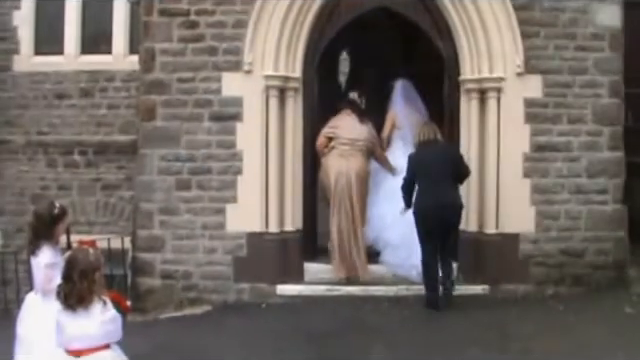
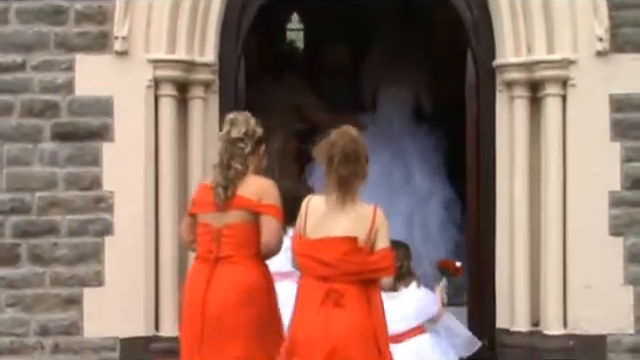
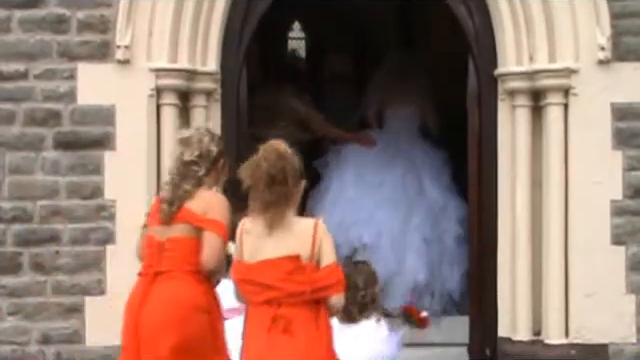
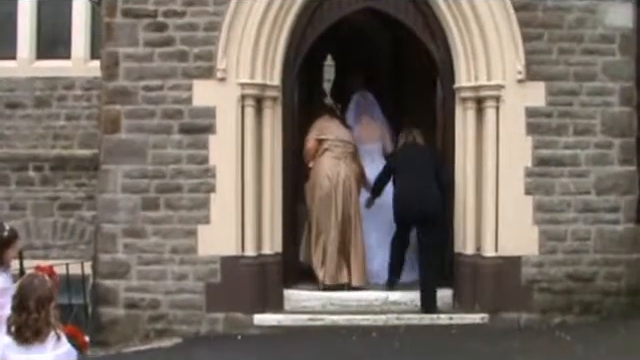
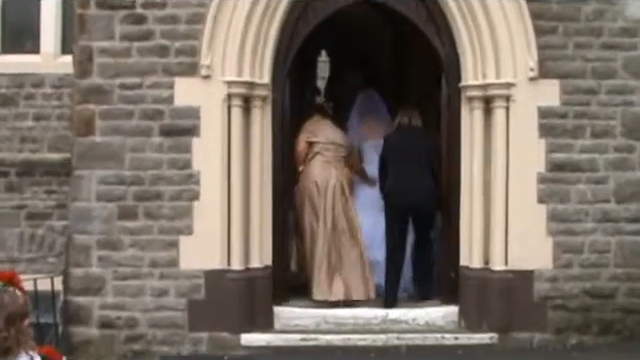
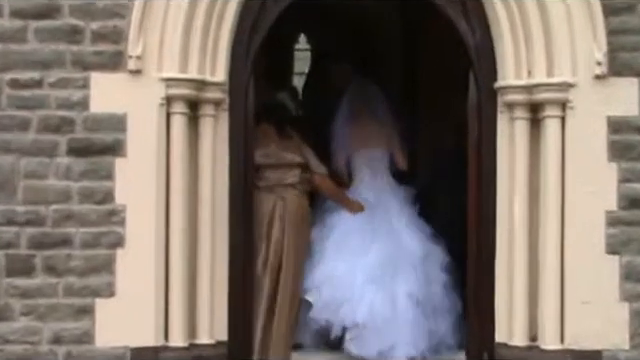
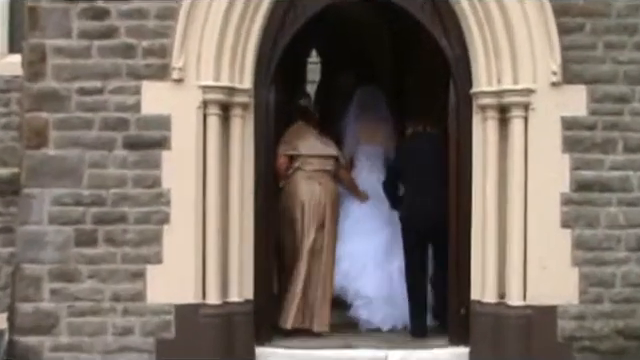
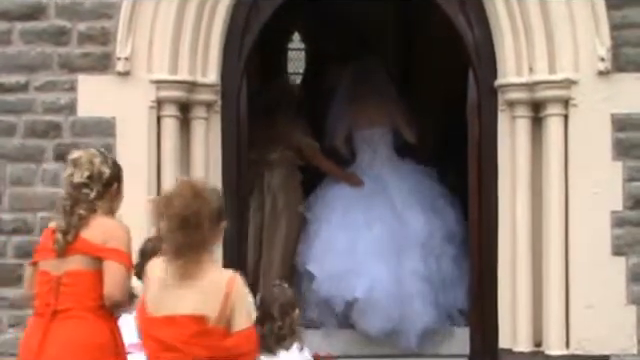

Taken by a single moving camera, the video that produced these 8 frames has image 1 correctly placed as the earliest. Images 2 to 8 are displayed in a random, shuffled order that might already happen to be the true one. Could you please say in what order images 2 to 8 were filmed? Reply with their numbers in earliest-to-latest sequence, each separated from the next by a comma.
4, 5, 7, 6, 8, 3, 2
